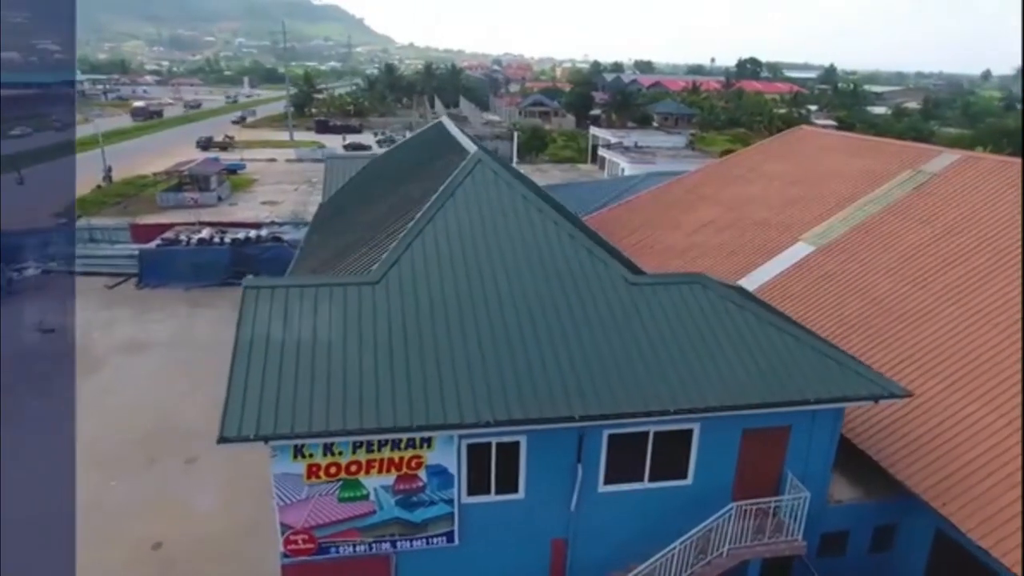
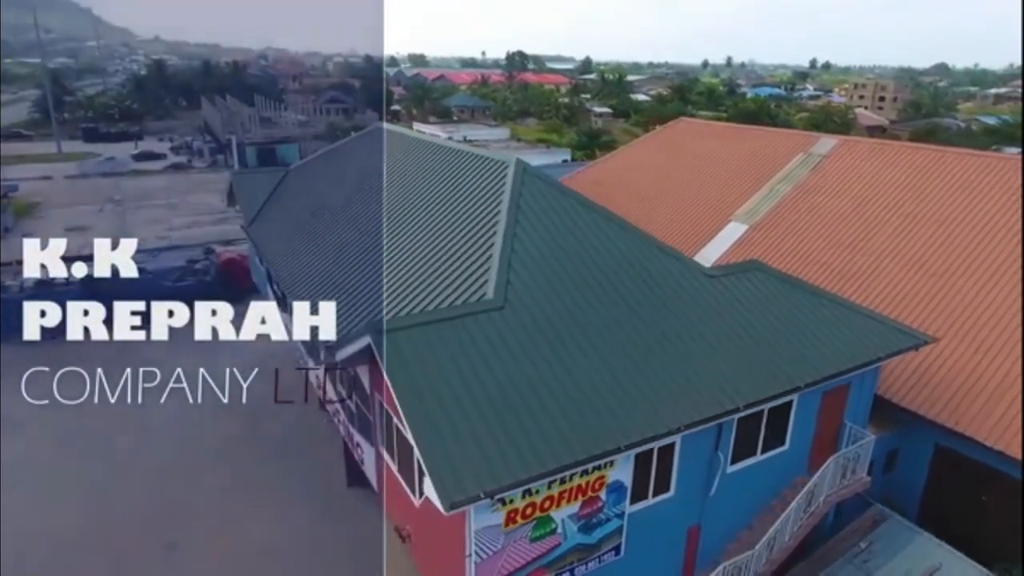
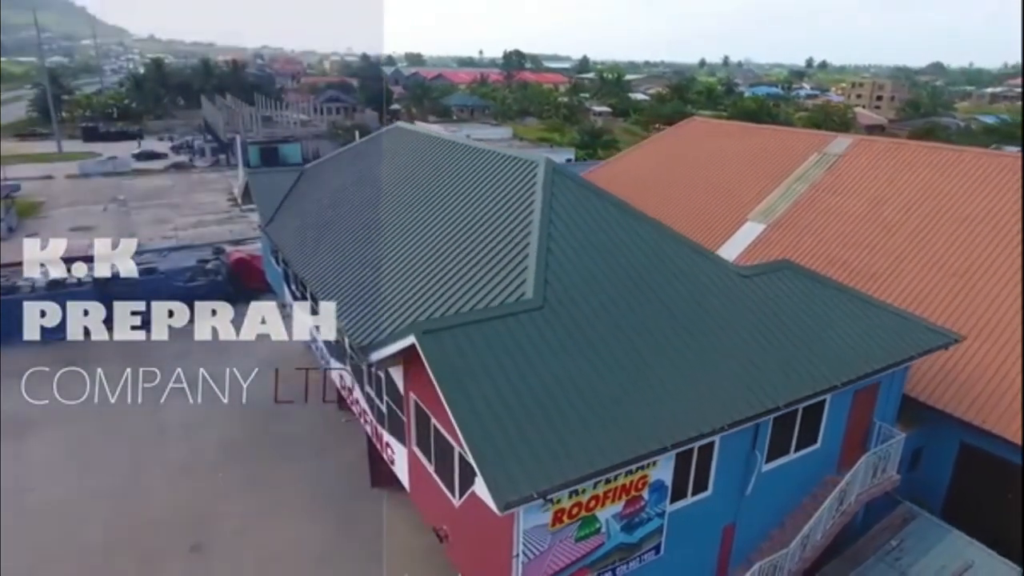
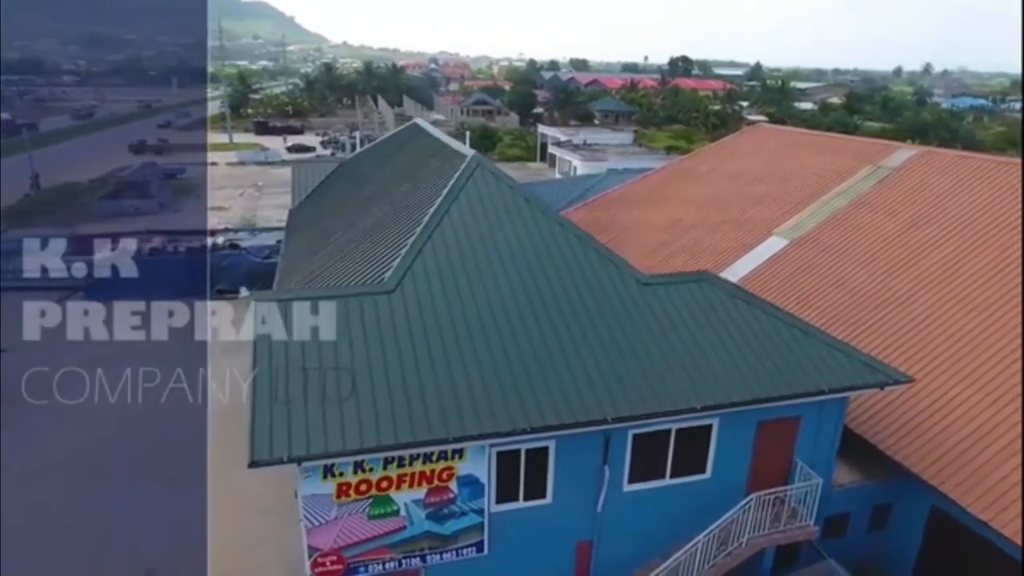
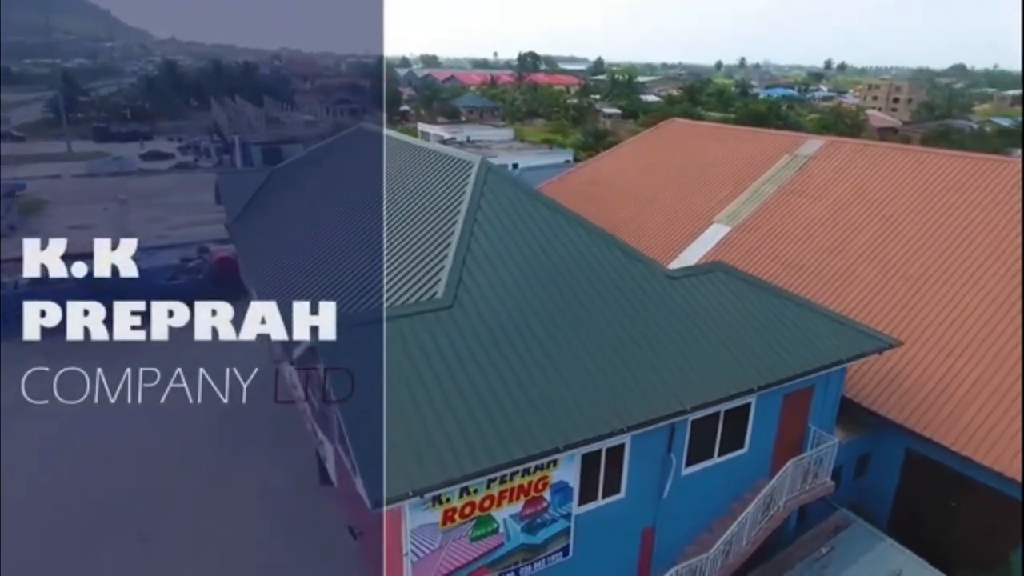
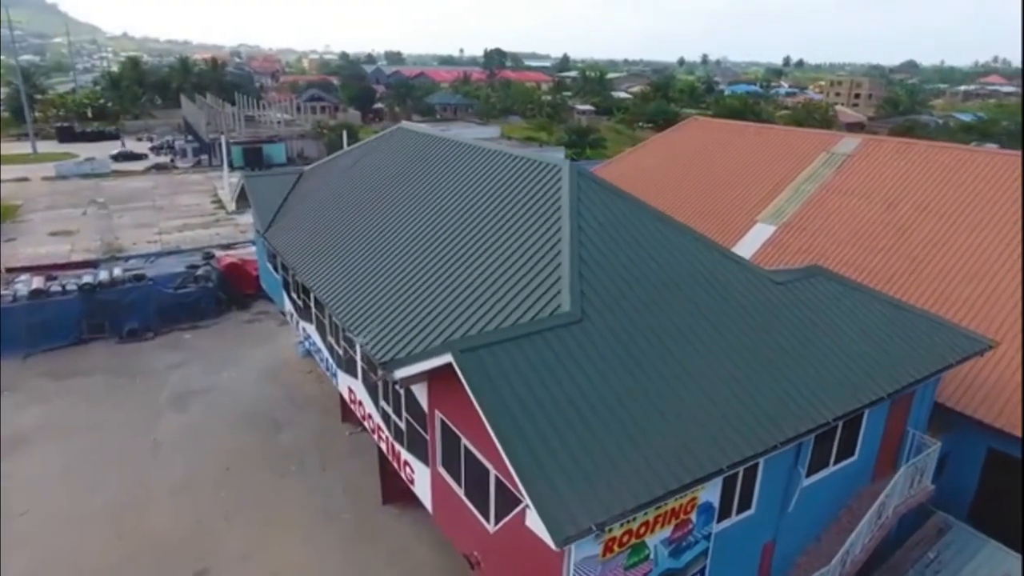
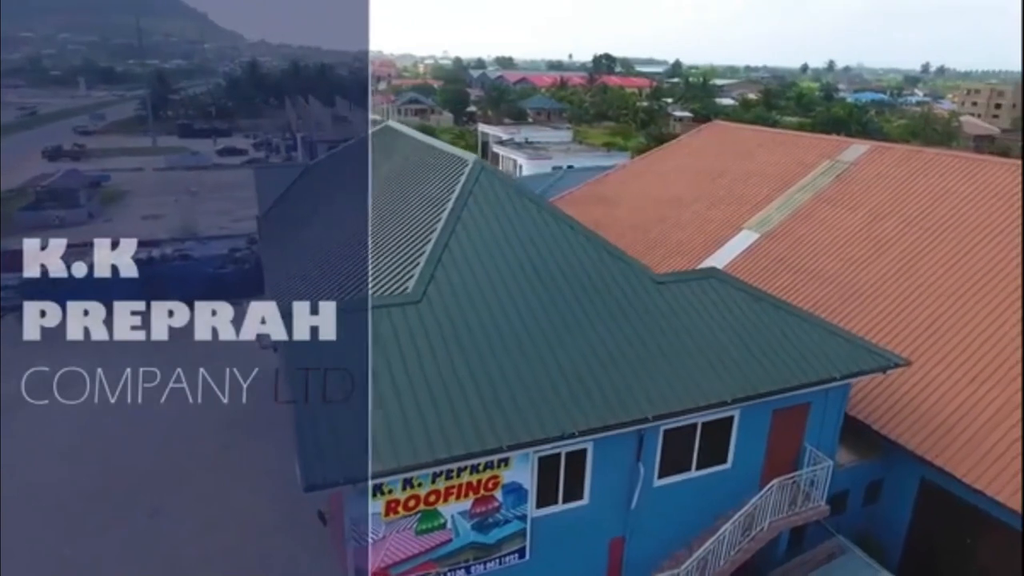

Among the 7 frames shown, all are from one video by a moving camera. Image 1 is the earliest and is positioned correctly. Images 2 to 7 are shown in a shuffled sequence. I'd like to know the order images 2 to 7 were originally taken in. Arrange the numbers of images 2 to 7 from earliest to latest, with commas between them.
4, 7, 5, 2, 3, 6
